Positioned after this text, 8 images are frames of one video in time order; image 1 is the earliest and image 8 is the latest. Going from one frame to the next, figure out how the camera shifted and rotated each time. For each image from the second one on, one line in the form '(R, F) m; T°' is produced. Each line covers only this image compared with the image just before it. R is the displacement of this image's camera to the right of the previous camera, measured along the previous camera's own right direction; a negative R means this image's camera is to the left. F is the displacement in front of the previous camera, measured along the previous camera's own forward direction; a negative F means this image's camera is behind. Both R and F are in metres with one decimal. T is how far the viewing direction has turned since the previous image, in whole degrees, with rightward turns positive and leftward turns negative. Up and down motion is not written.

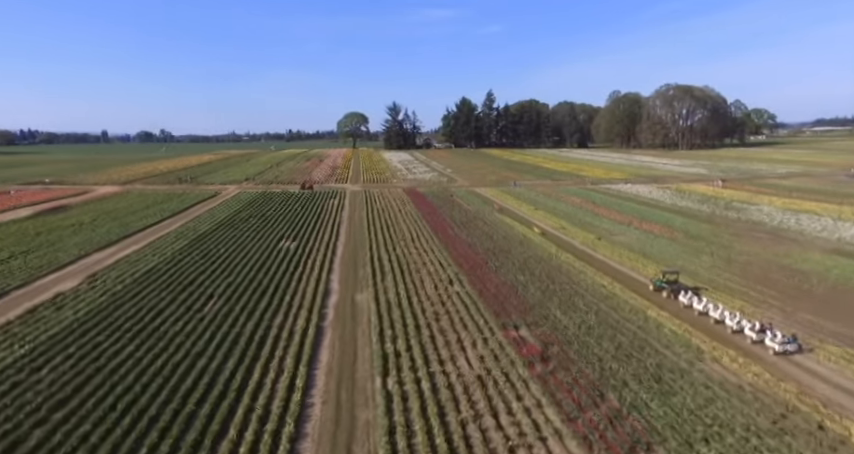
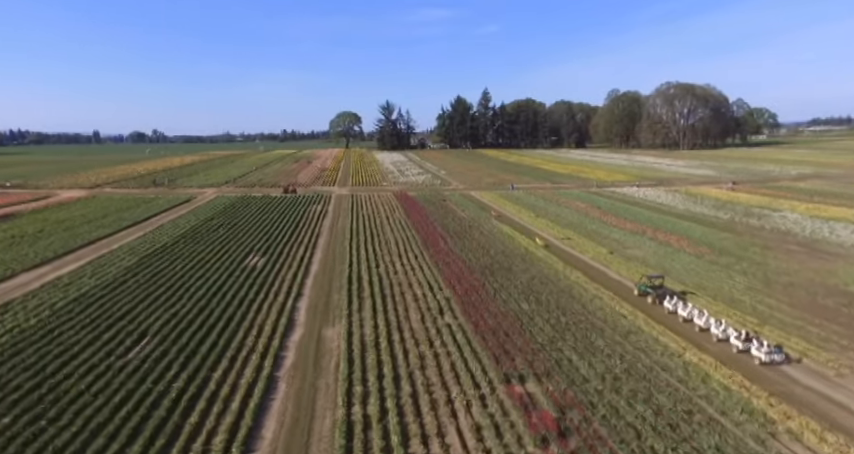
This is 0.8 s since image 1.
(+0.4, +3.3) m; 0°
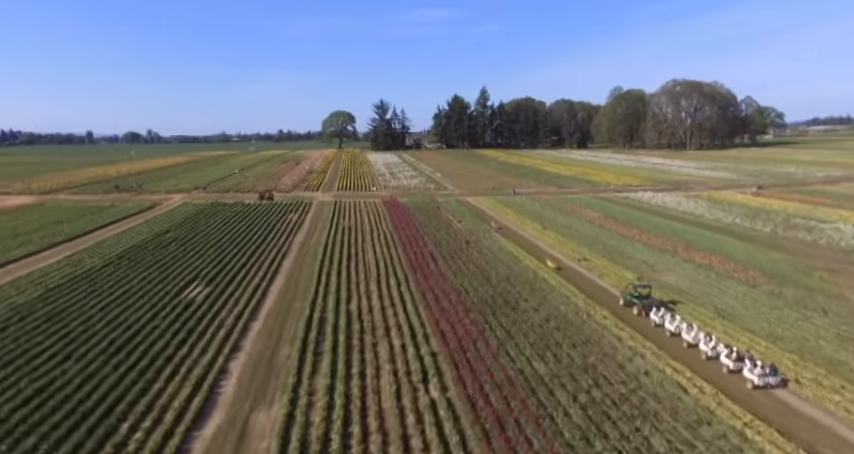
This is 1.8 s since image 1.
(+0.5, +4.7) m; 0°
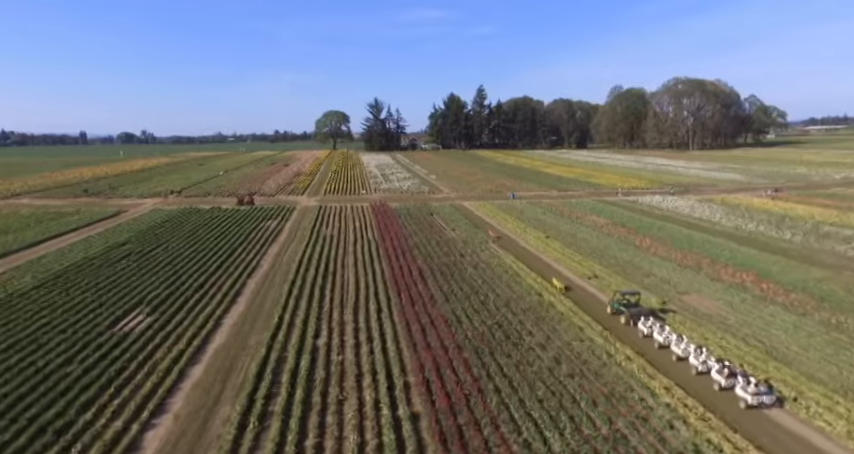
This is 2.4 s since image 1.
(+0.4, +3.0) m; 0°
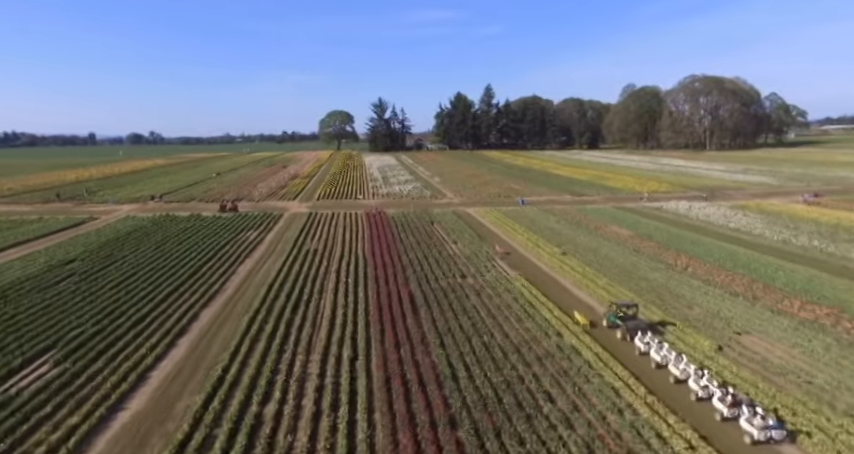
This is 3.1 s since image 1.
(+0.5, +3.6) m; -1°
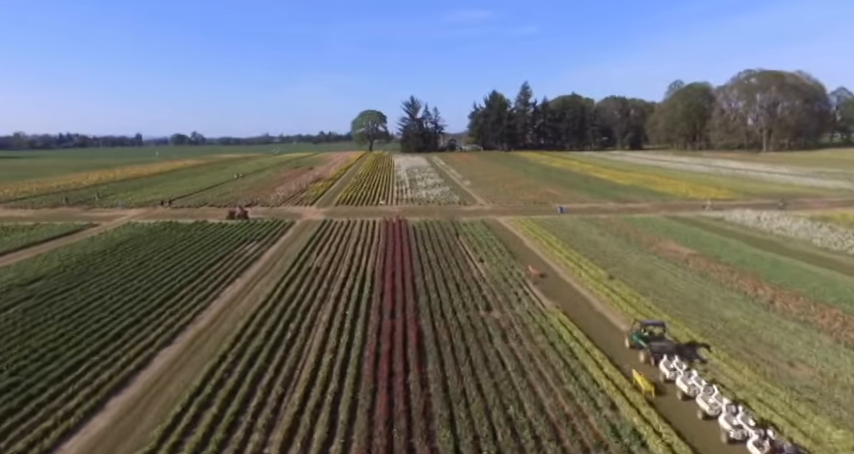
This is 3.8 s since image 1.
(+0.6, +3.6) m; -4°
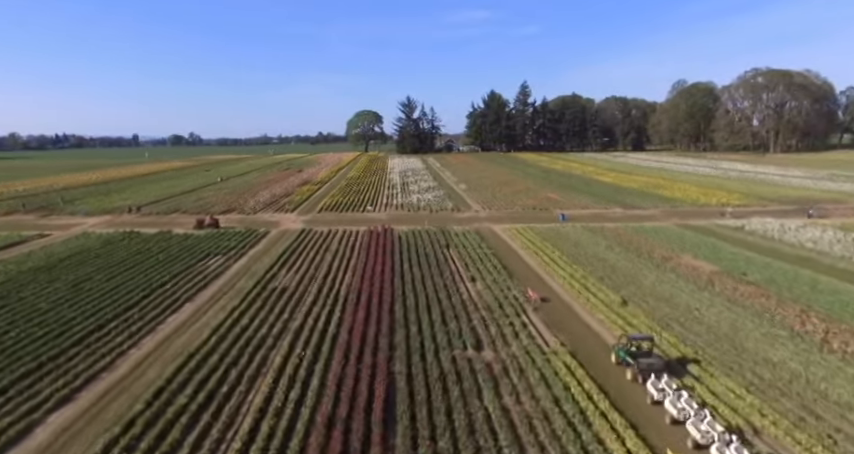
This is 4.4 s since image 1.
(+0.7, +2.9) m; 0°
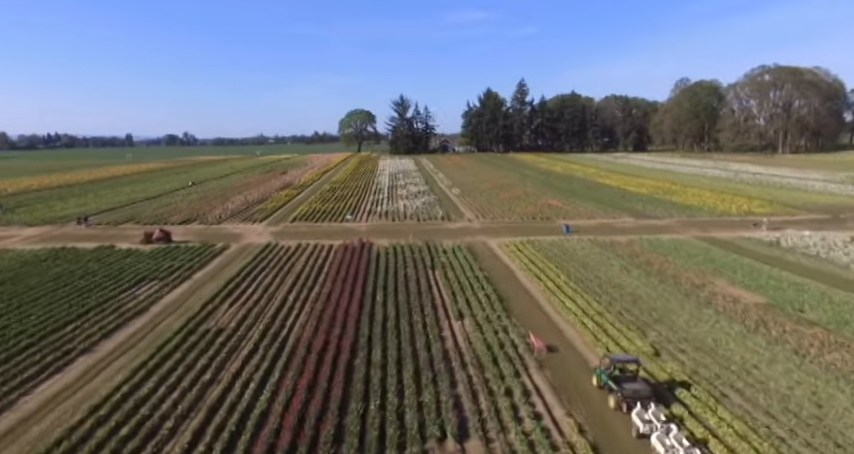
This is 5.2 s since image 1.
(+0.7, +4.0) m; 0°
